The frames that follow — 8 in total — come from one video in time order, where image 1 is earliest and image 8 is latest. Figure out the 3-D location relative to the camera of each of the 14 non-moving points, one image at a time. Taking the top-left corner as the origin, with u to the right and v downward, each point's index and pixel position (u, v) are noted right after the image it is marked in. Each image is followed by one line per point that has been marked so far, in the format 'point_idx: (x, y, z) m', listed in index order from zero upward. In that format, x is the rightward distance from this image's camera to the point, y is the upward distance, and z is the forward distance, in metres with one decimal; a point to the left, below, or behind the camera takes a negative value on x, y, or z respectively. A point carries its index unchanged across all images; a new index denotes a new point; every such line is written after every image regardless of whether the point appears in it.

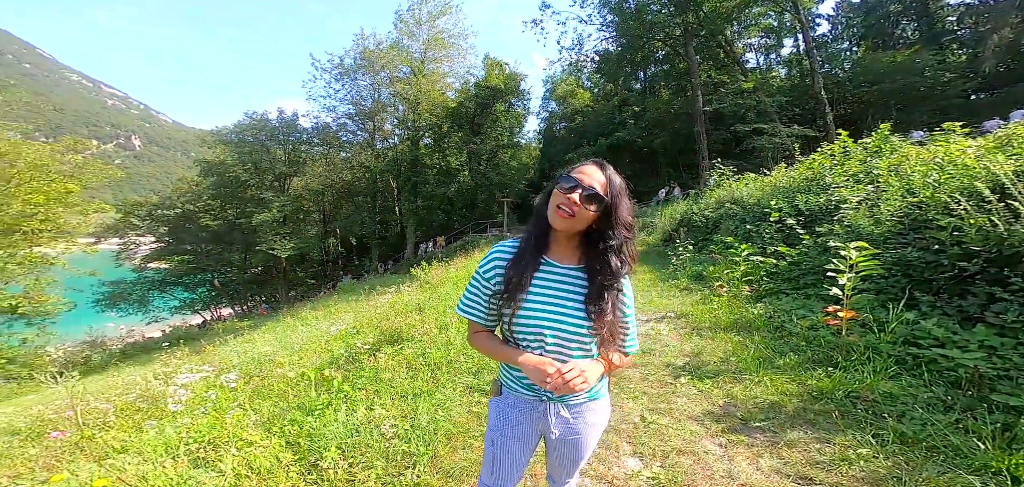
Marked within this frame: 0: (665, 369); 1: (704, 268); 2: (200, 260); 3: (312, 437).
0: (+1.8, -1.5, +4.4) m
1: (+4.7, -0.6, +9.3) m
2: (-16.8, -0.9, +21.7) m
3: (-1.5, -1.4, +2.9) m
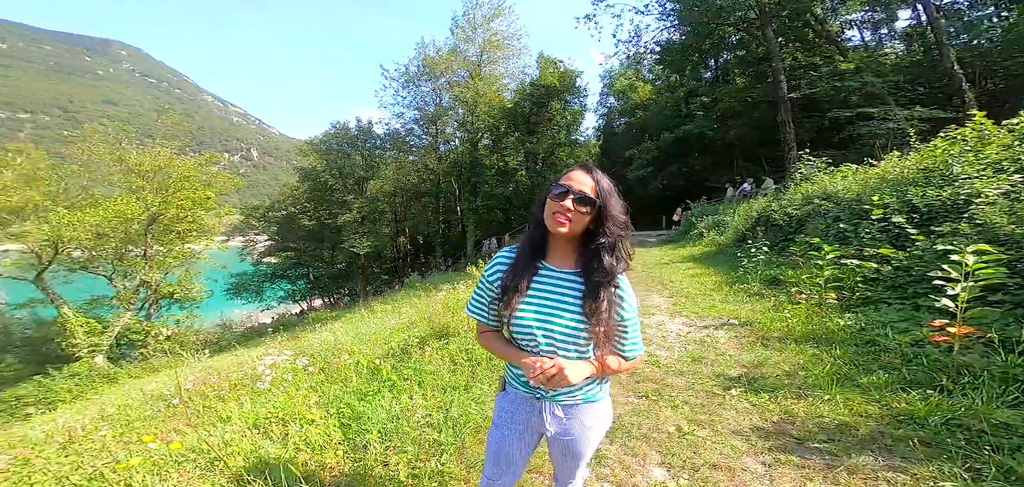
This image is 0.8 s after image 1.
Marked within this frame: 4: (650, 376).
0: (+2.2, -1.5, +4.2) m
1: (+5.9, -0.6, +8.5) m
2: (-13.2, -0.8, +24.2) m
3: (-1.2, -1.4, +3.1) m
4: (+1.6, -1.5, +4.3) m
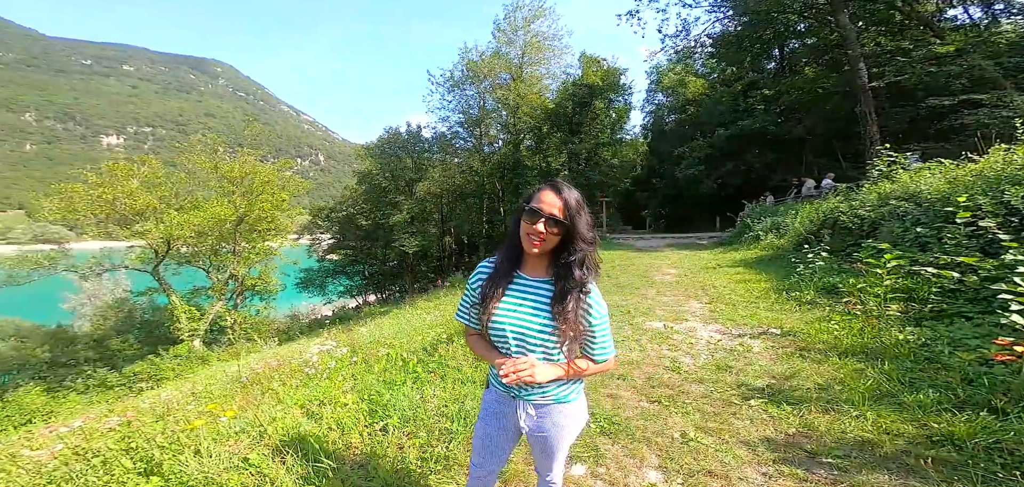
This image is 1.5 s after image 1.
0: (+2.4, -1.5, +4.0) m
1: (+6.6, -0.7, +7.8) m
2: (-10.4, -0.7, +25.9) m
3: (-1.2, -1.5, +3.5) m
4: (+1.8, -1.5, +4.3) m
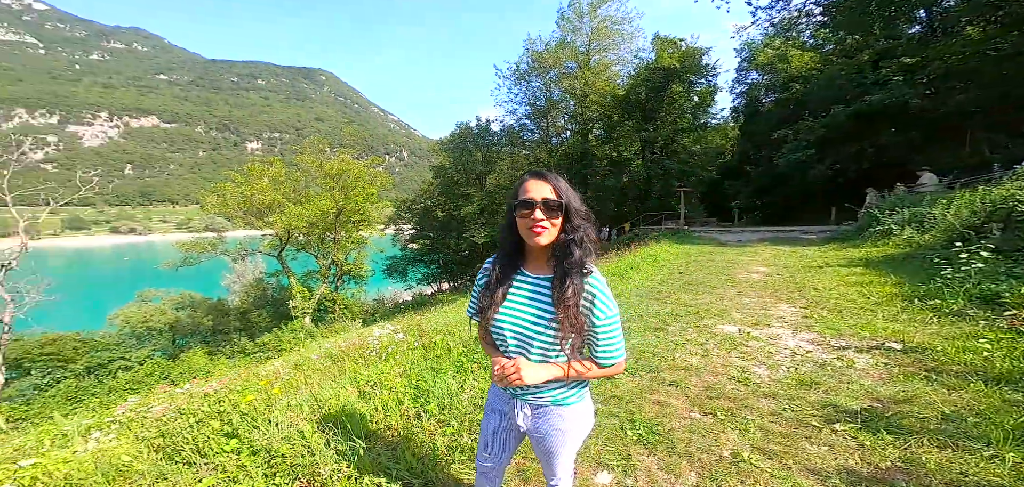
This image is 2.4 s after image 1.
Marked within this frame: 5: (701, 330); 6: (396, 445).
0: (+2.8, -1.5, +3.5) m
1: (+7.7, -0.7, +6.4) m
2: (-5.6, 0.0, +27.3) m
3: (-0.8, -1.4, +3.6) m
4: (+2.2, -1.5, +3.8) m
5: (+3.2, -1.4, +6.3) m
6: (-0.9, -1.5, +2.9) m
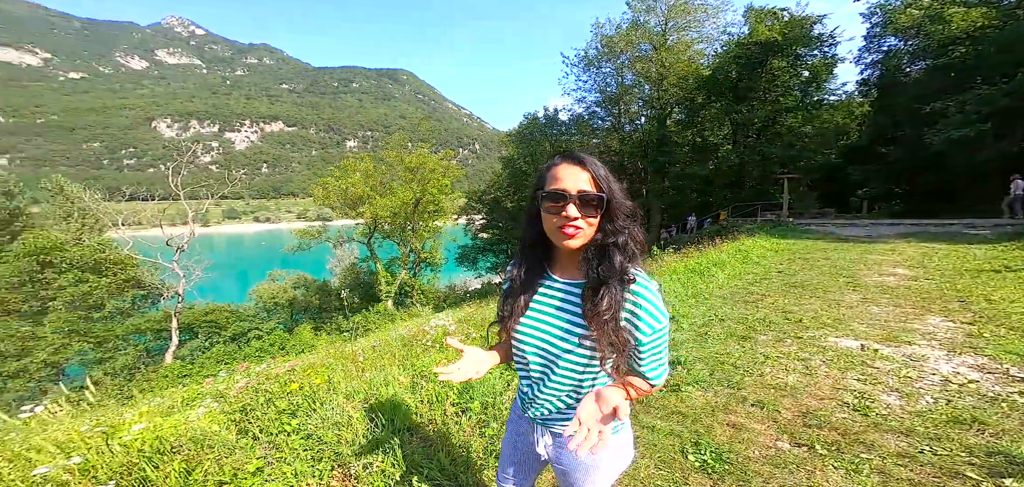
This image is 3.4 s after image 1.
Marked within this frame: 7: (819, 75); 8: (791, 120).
0: (+3.1, -1.5, +2.7) m
1: (+8.5, -0.7, +4.7) m
2: (-0.8, +0.6, +27.7) m
3: (-0.4, -1.3, +3.5) m
4: (+2.6, -1.5, +3.2) m
5: (+4.1, -1.4, +5.4) m
6: (-0.6, -1.5, +2.8) m
7: (+15.2, +8.6, +19.5) m
8: (+13.9, +6.2, +19.5) m
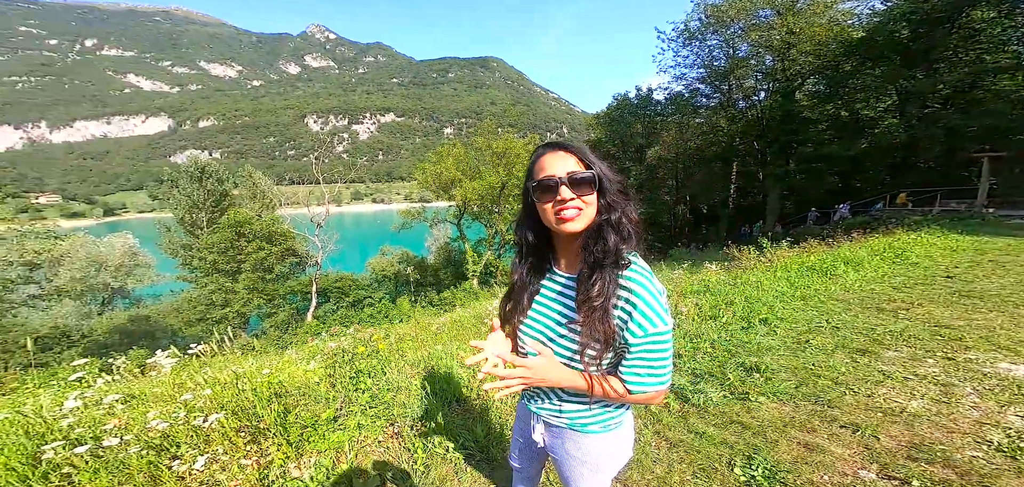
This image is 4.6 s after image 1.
0: (+3.3, -1.5, +2.1) m
1: (+9.0, -0.9, +2.7) m
2: (+5.3, +1.6, +27.1) m
3: (+0.1, -1.2, +3.6) m
4: (+2.9, -1.5, +2.6) m
5: (+4.8, -1.3, +4.4) m
6: (-0.3, -1.3, +3.0) m
7: (+19.2, +8.7, +15.2) m
8: (+17.8, +6.3, +15.7) m
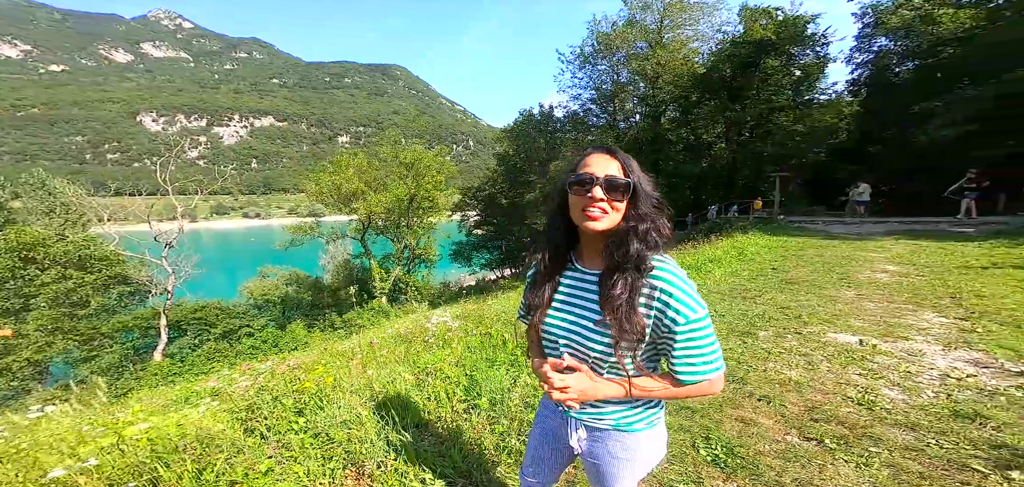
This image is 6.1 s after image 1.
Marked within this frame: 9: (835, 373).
0: (+3.2, -1.5, +2.8) m
1: (+8.5, -0.7, +4.8) m
2: (-1.2, +0.8, +27.6) m
3: (-0.3, -1.3, +3.5) m
4: (+2.7, -1.4, +3.2) m
5: (+4.1, -1.3, +5.5) m
6: (-0.5, -1.4, +2.8) m
7: (+15.0, +8.8, +19.7) m
8: (+13.6, +6.4, +19.7) m
9: (+3.5, -1.4, +4.3) m
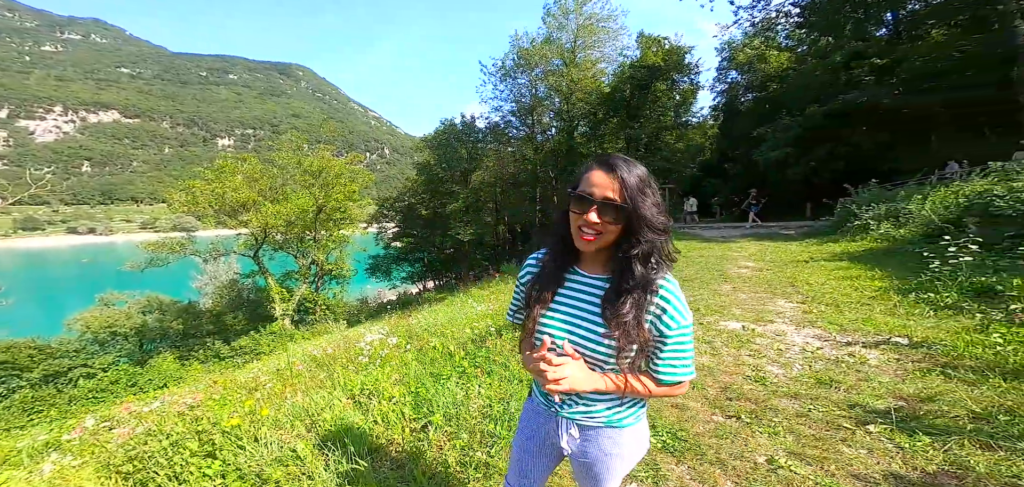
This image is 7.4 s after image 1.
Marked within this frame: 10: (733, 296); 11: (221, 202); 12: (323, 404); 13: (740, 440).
0: (+2.9, -1.4, +3.4) m
1: (+7.6, -0.6, +6.5) m
2: (-6.7, 0.0, +26.8) m
3: (-0.7, -1.4, +3.3) m
4: (+2.3, -1.4, +3.7) m
5: (+3.2, -1.4, +6.2) m
6: (-0.8, -1.5, +2.6) m
7: (+10.5, +8.6, +22.7) m
8: (+9.3, +6.2, +22.3) m
9: (+2.8, -1.4, +4.9) m
10: (+4.6, -1.1, +8.0) m
11: (-14.1, +2.1, +19.3) m
12: (-1.7, -1.5, +3.4) m
13: (+1.6, -1.5, +2.8) m
